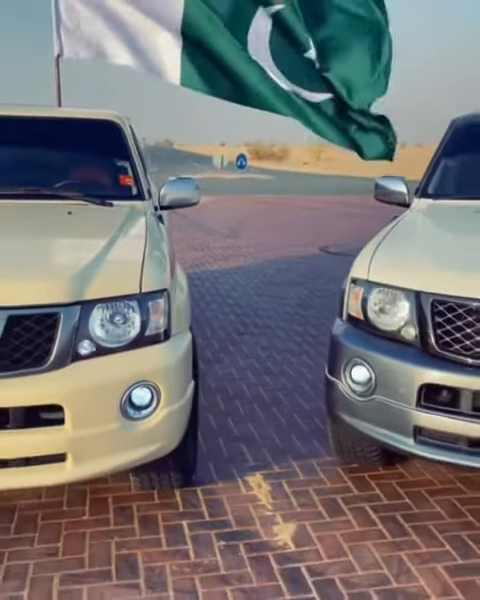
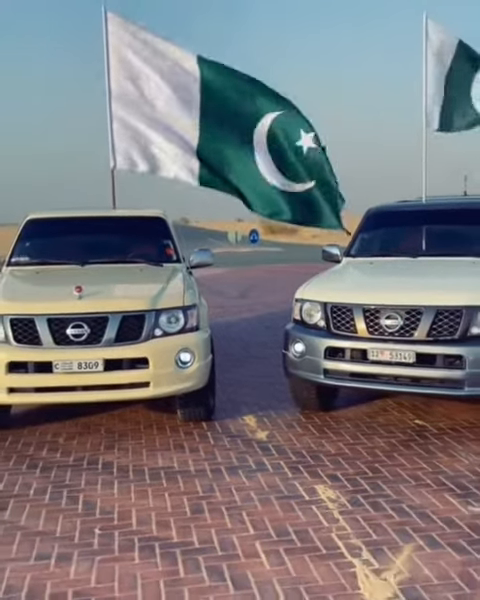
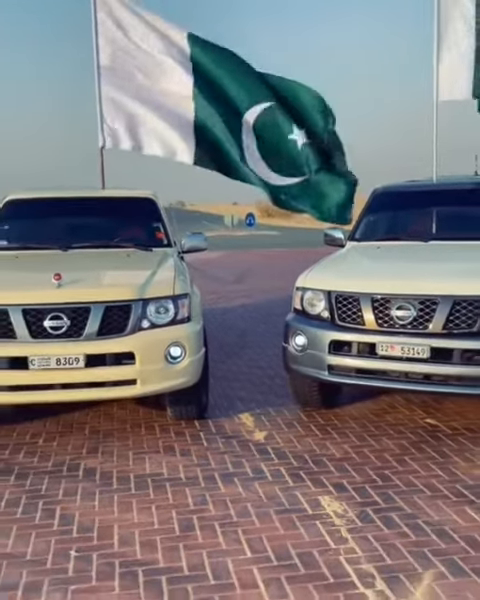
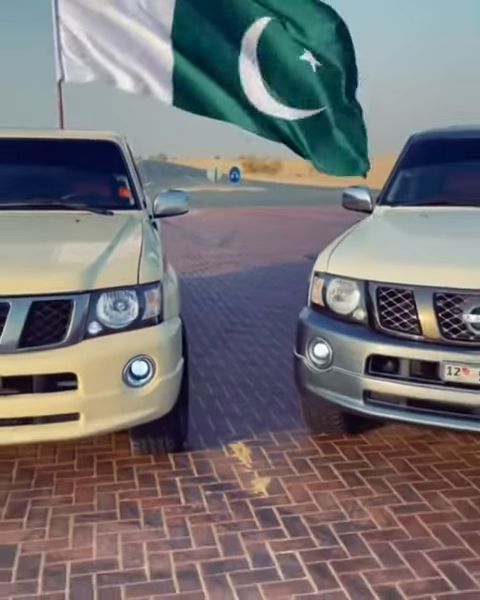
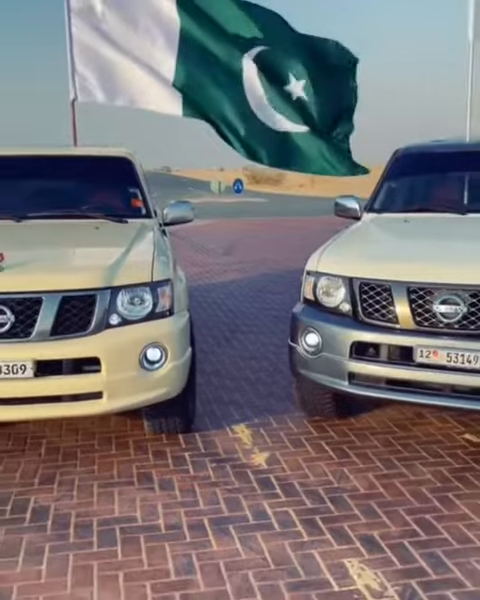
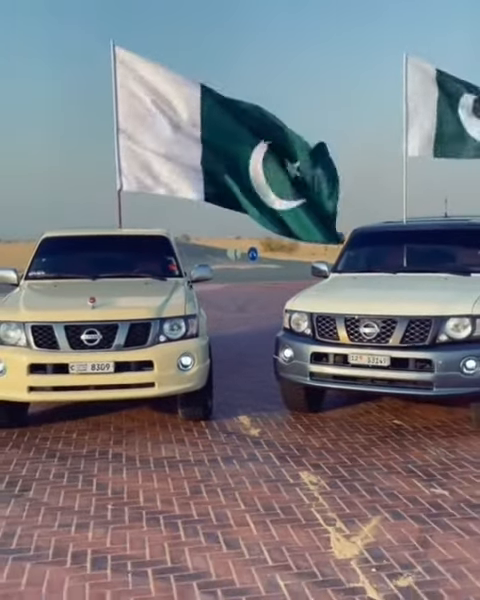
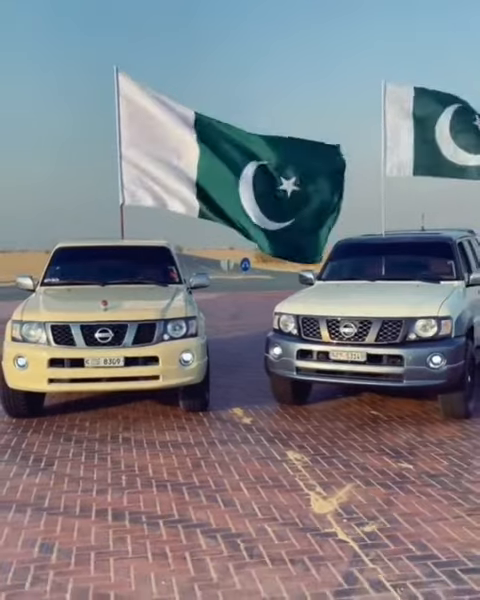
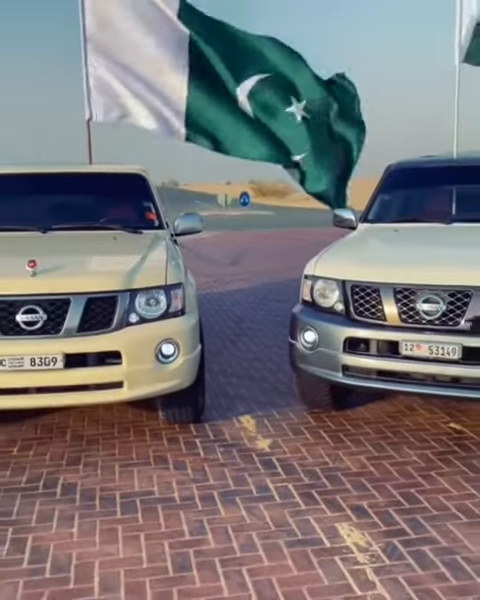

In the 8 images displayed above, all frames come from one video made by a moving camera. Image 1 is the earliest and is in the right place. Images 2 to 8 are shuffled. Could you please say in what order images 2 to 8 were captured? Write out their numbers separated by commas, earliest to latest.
4, 5, 8, 3, 2, 6, 7
